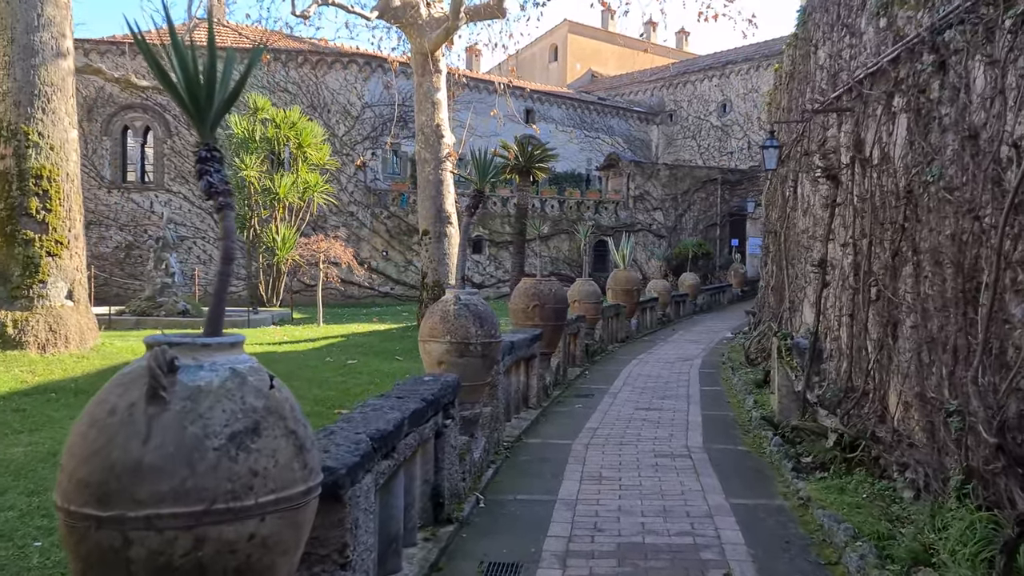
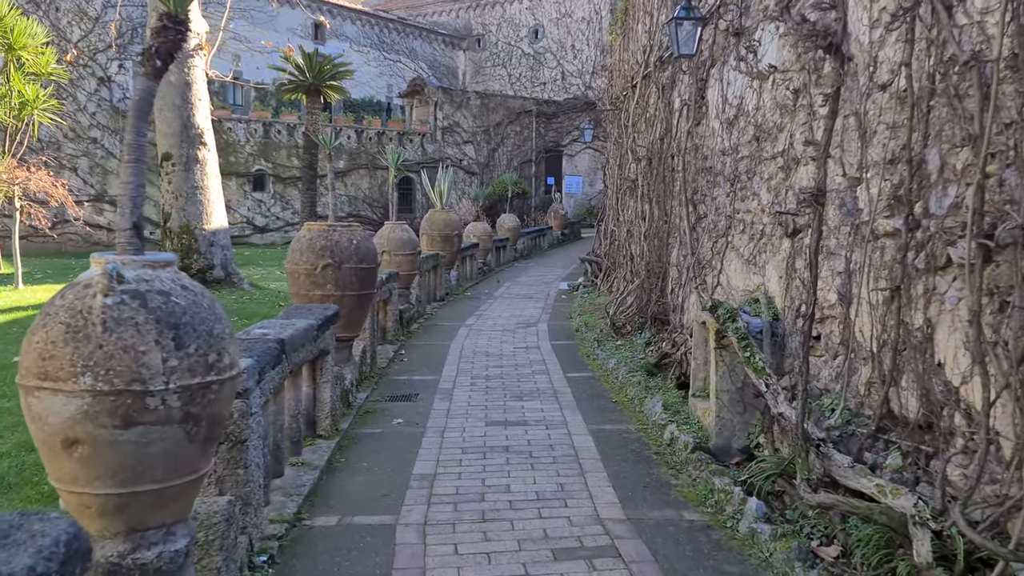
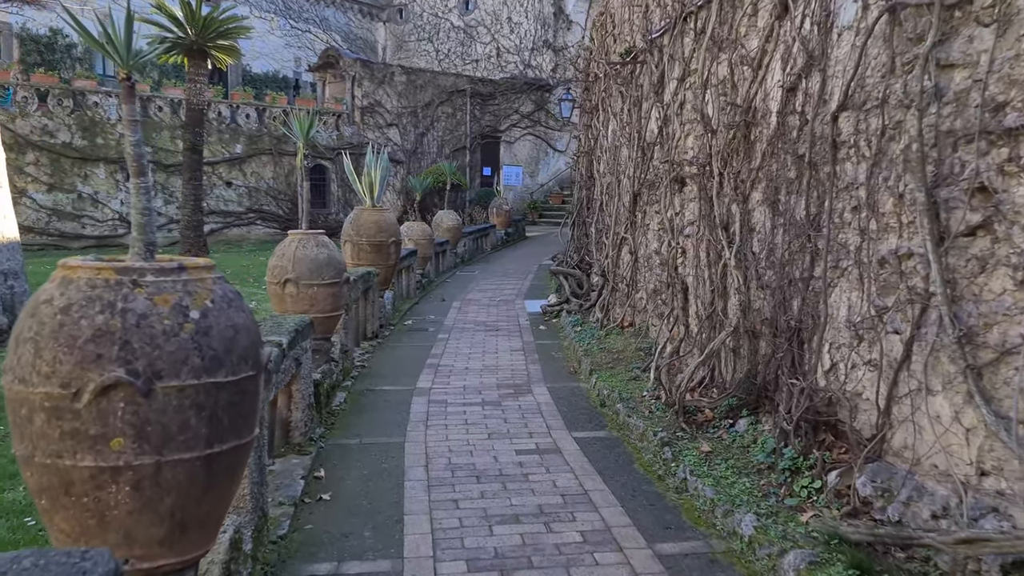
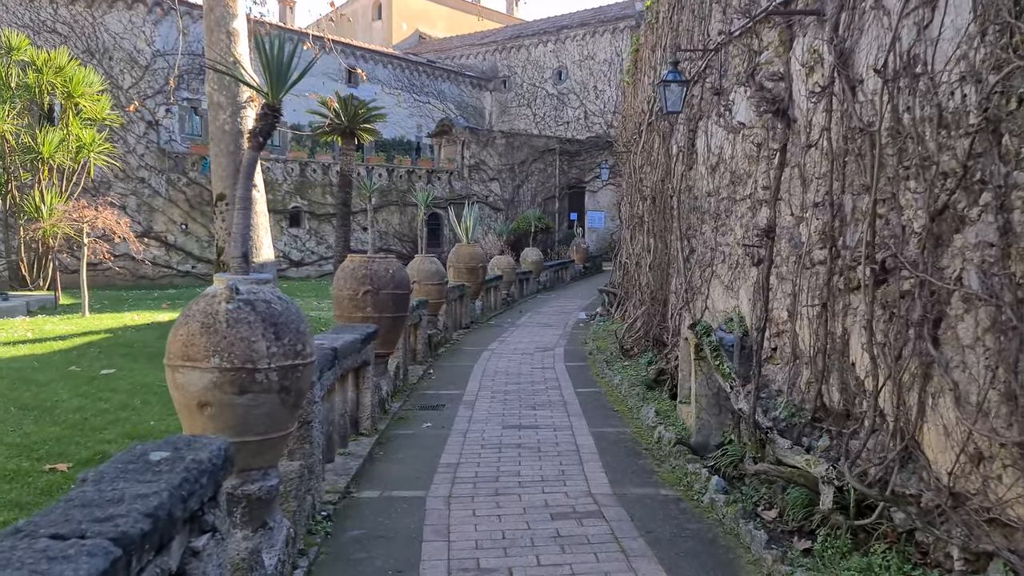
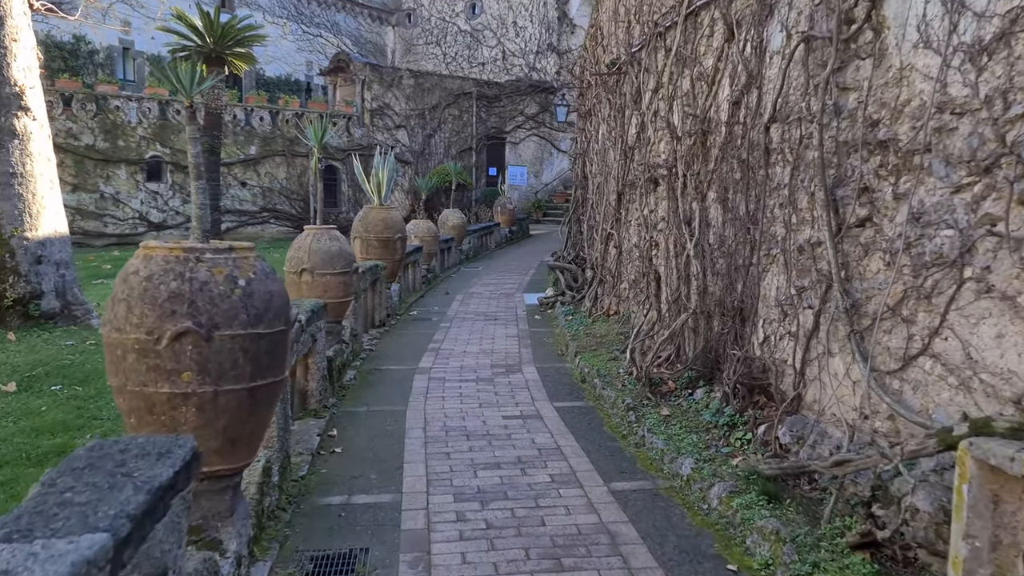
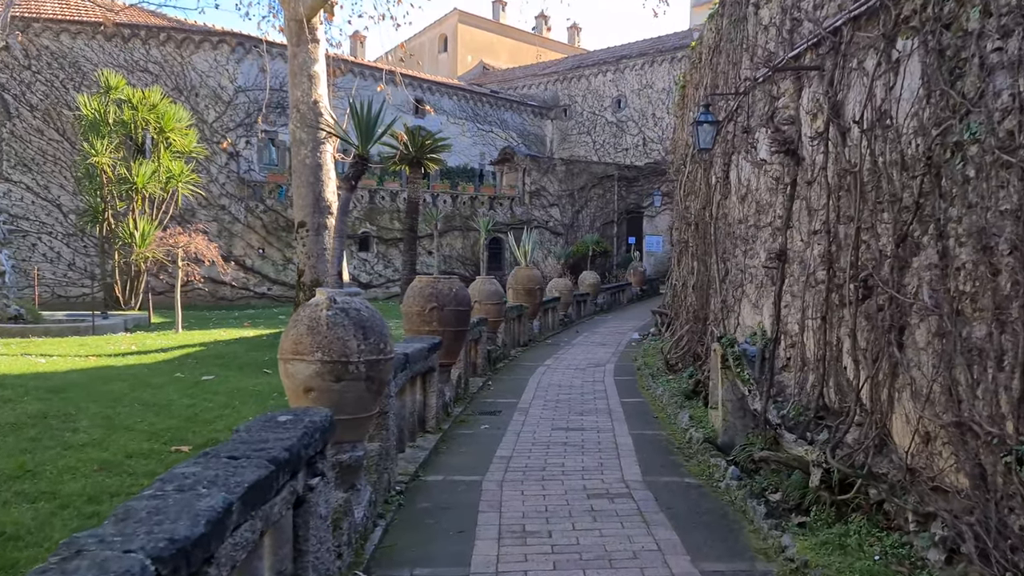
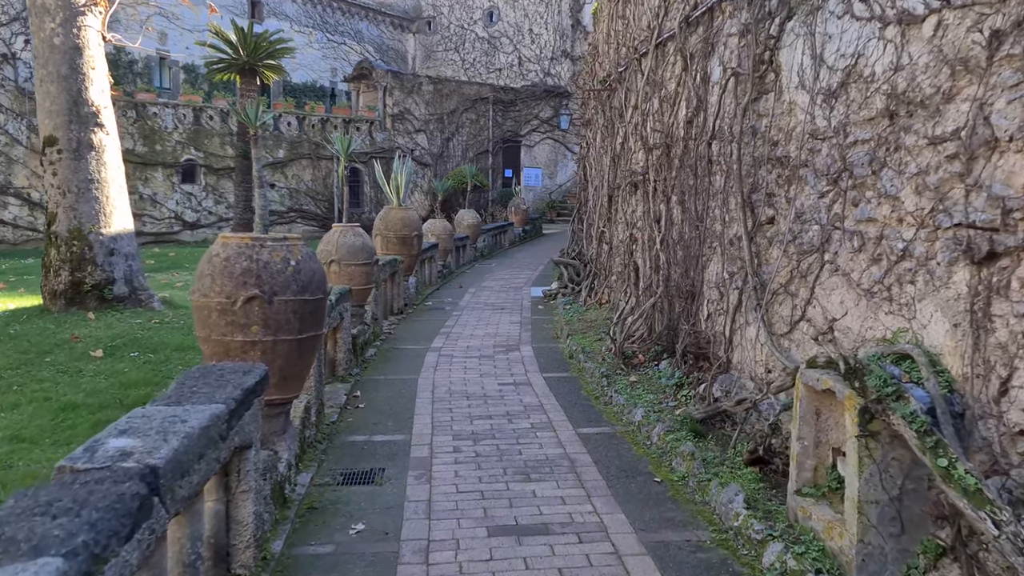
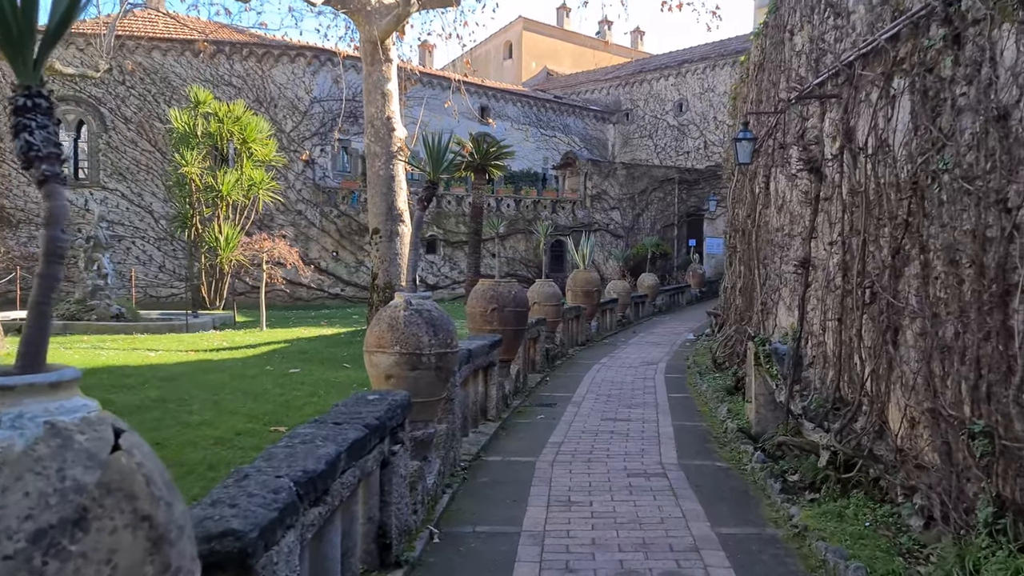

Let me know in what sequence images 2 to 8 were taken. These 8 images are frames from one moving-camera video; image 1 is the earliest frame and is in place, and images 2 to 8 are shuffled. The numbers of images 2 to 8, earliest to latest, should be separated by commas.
8, 6, 4, 2, 7, 5, 3
